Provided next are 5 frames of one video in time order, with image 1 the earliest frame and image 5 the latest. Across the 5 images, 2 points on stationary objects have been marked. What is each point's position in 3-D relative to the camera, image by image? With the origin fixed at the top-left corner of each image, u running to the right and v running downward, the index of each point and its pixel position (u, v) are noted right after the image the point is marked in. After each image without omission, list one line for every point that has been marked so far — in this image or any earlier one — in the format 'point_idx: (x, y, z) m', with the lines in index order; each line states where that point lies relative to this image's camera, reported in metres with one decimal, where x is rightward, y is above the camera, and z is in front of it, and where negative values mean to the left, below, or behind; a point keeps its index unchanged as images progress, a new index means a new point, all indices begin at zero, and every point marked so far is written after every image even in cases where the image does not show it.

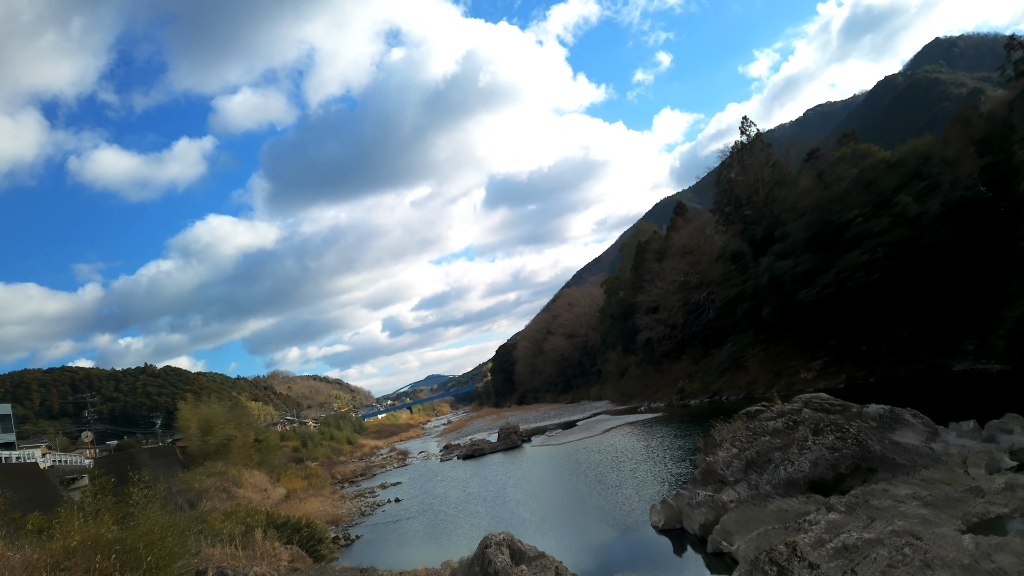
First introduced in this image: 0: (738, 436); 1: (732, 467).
0: (+5.2, -3.4, +11.6) m
1: (+4.8, -3.9, +10.9) m
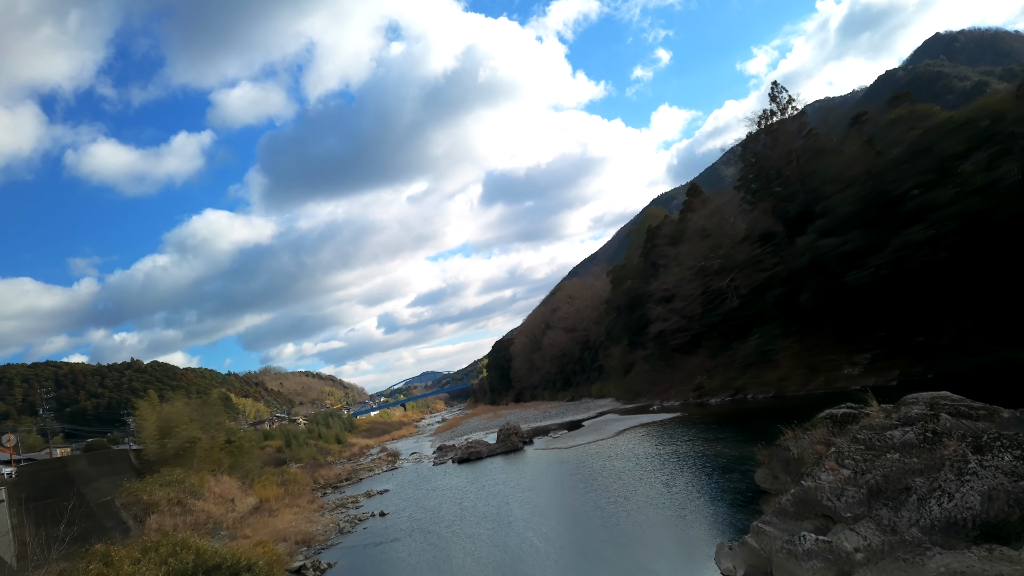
0: (+5.5, -2.7, +8.4) m
1: (+5.0, -3.1, +7.7) m
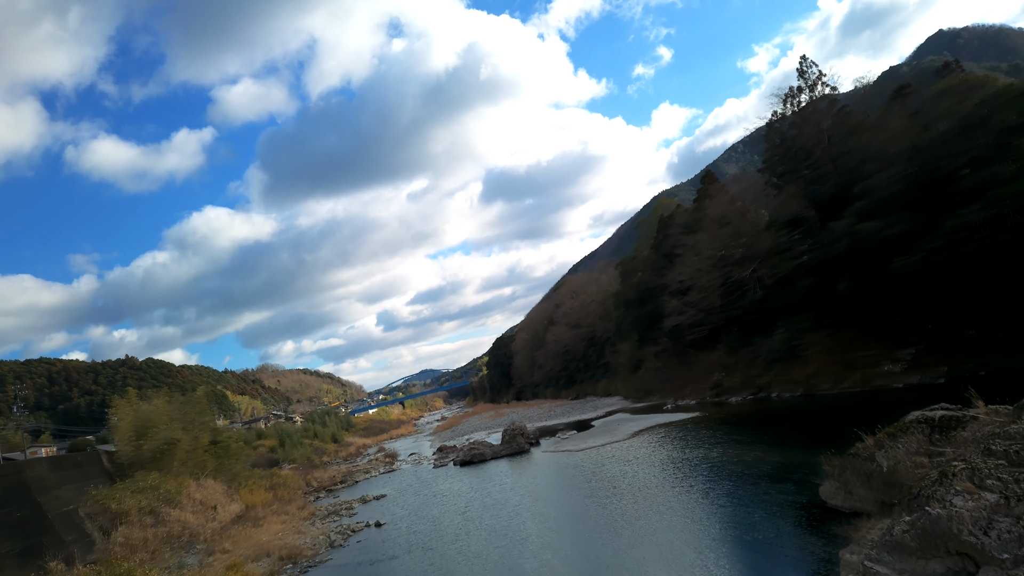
0: (+5.9, -2.2, +6.4) m
1: (+5.4, -2.7, +5.7) m
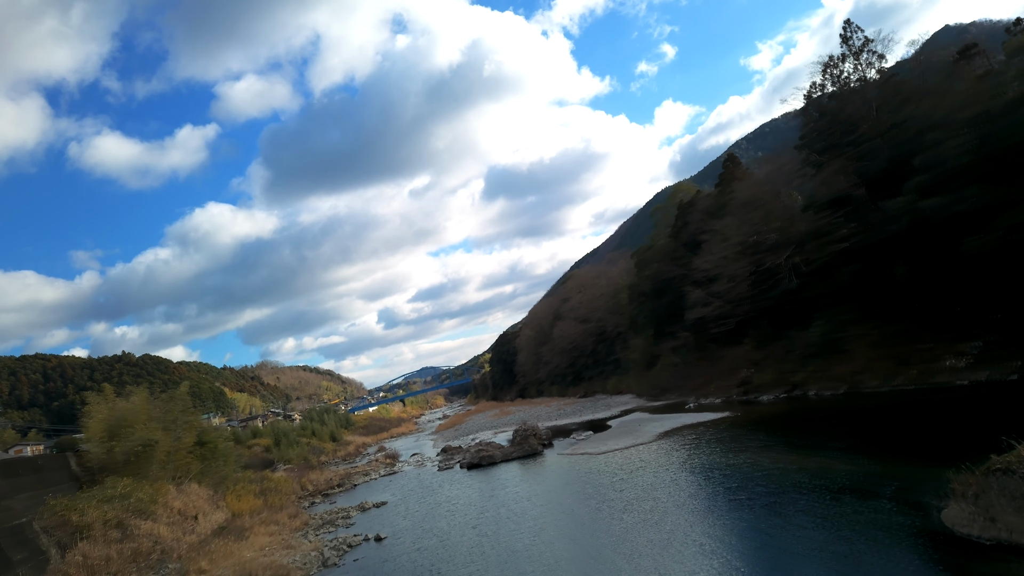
0: (+6.4, -1.7, +4.1) m
1: (+6.0, -2.2, +3.4) m
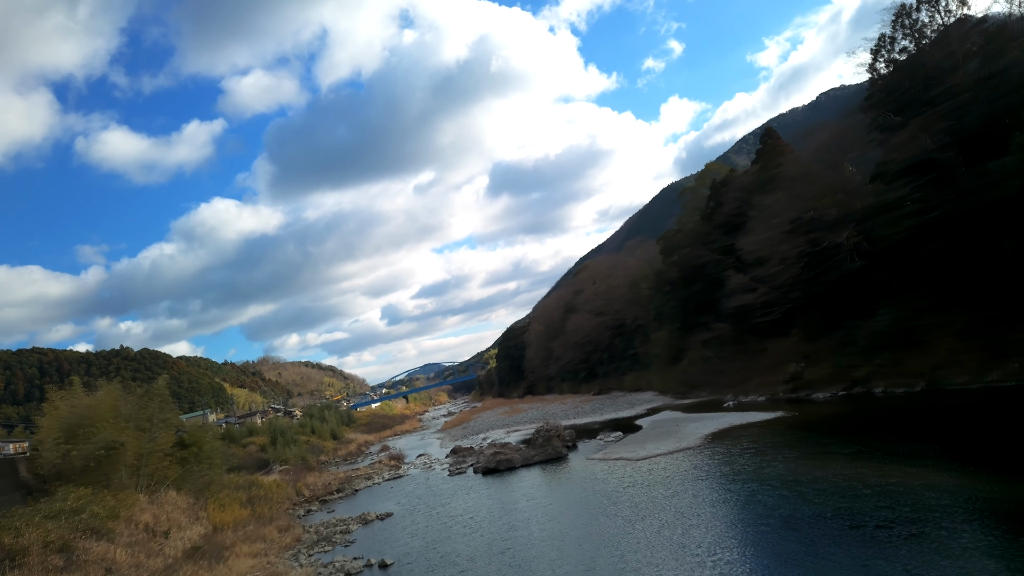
0: (+7.3, -1.1, +1.0) m
1: (+6.8, -1.5, +0.3) m
